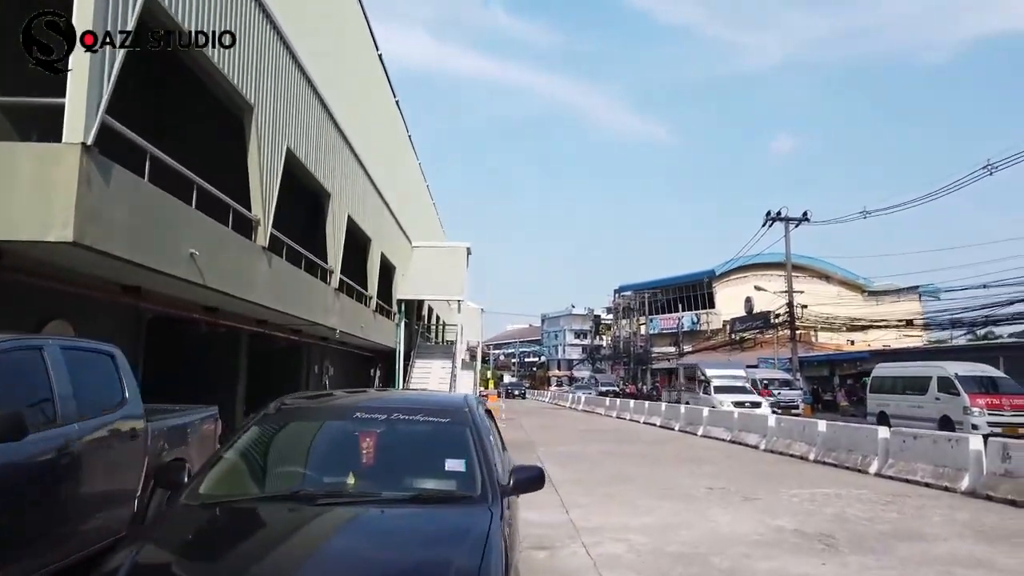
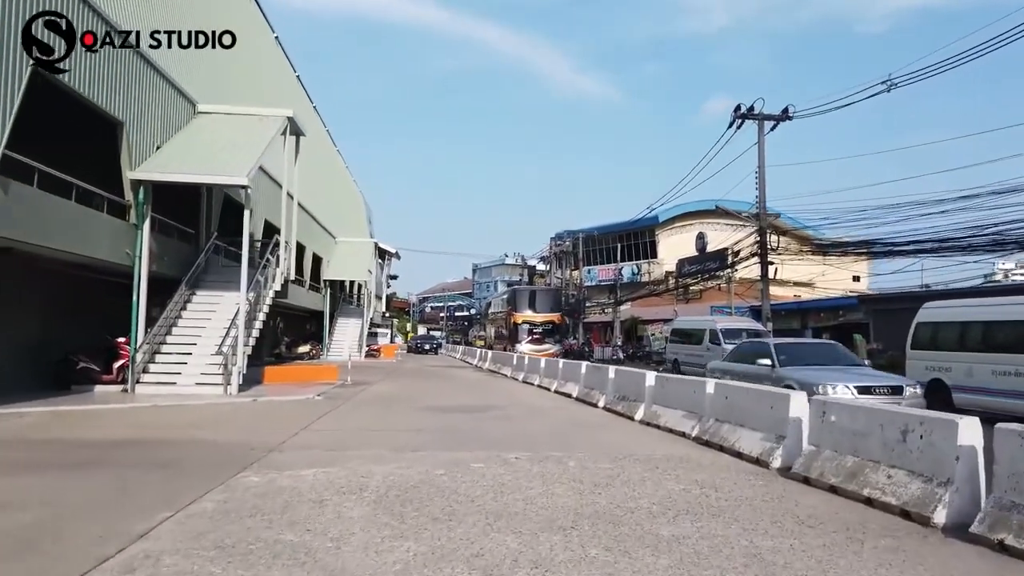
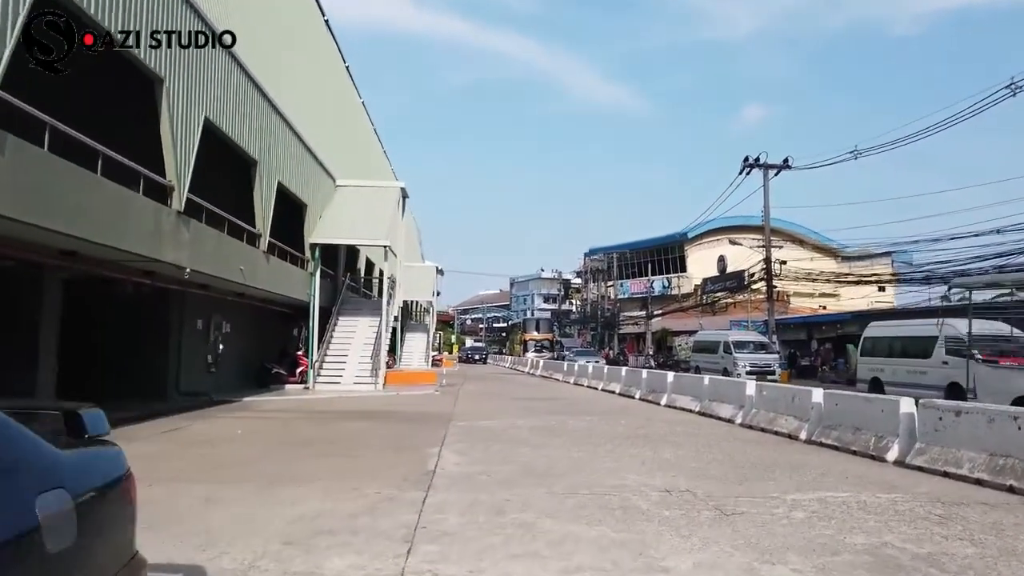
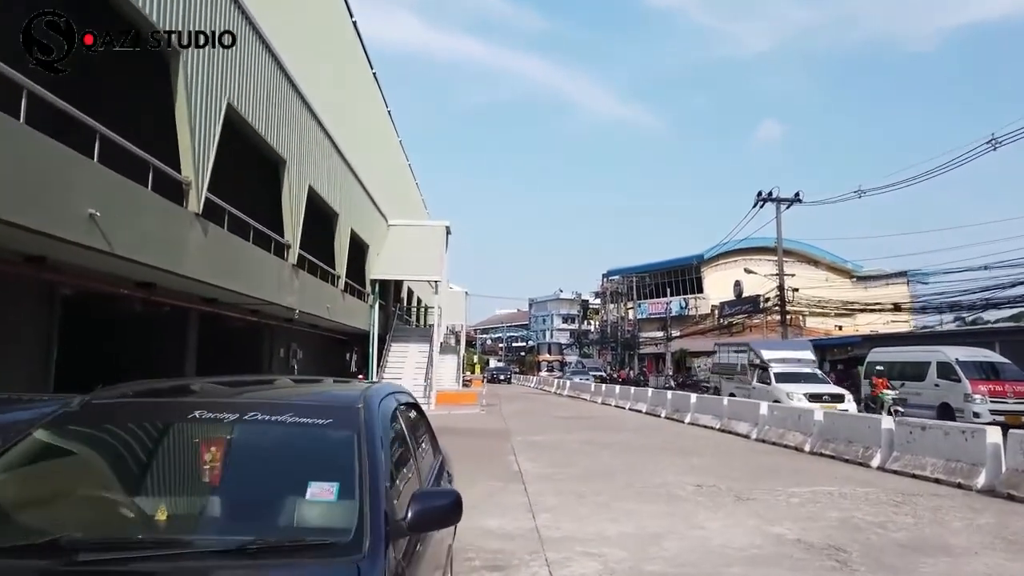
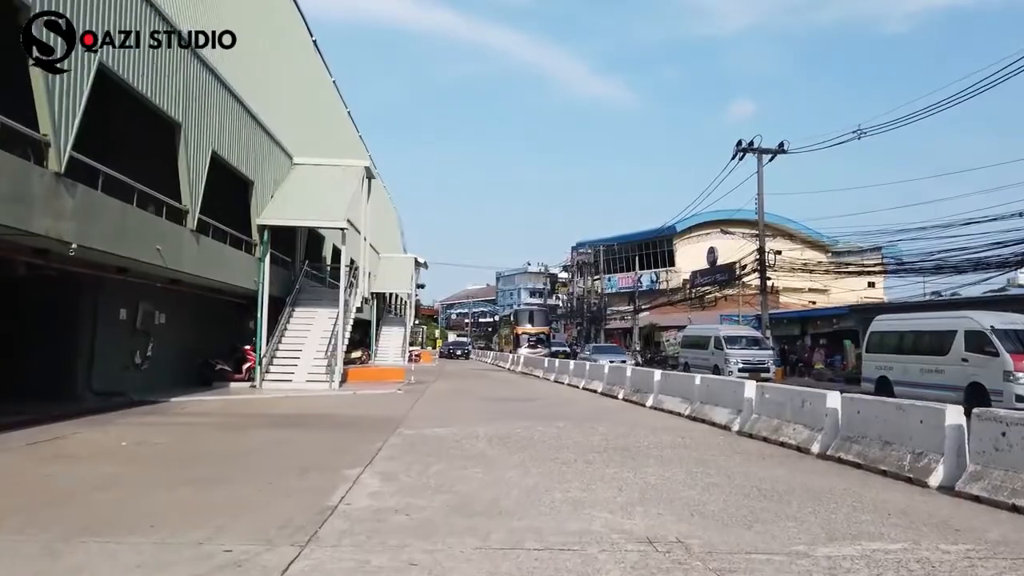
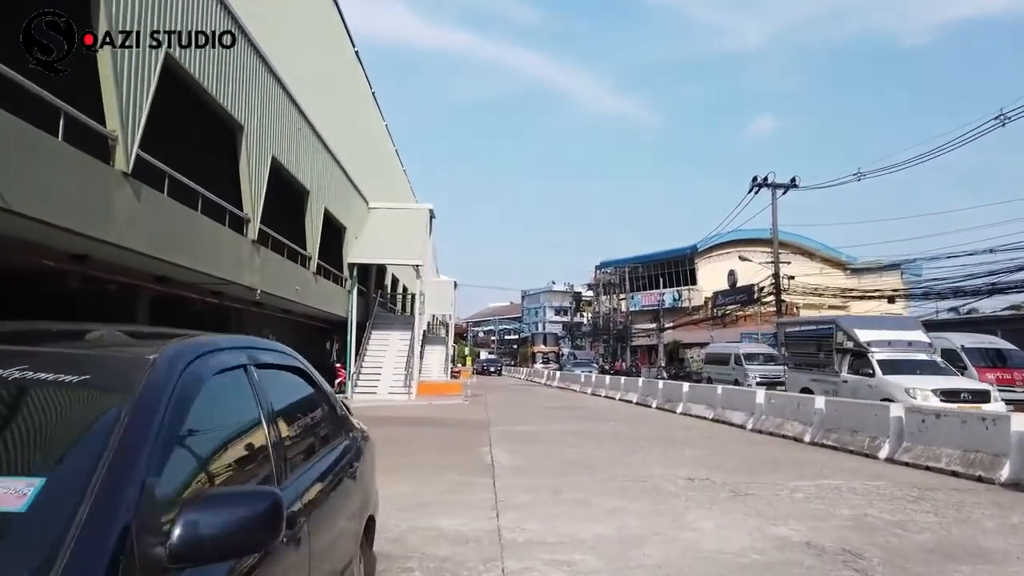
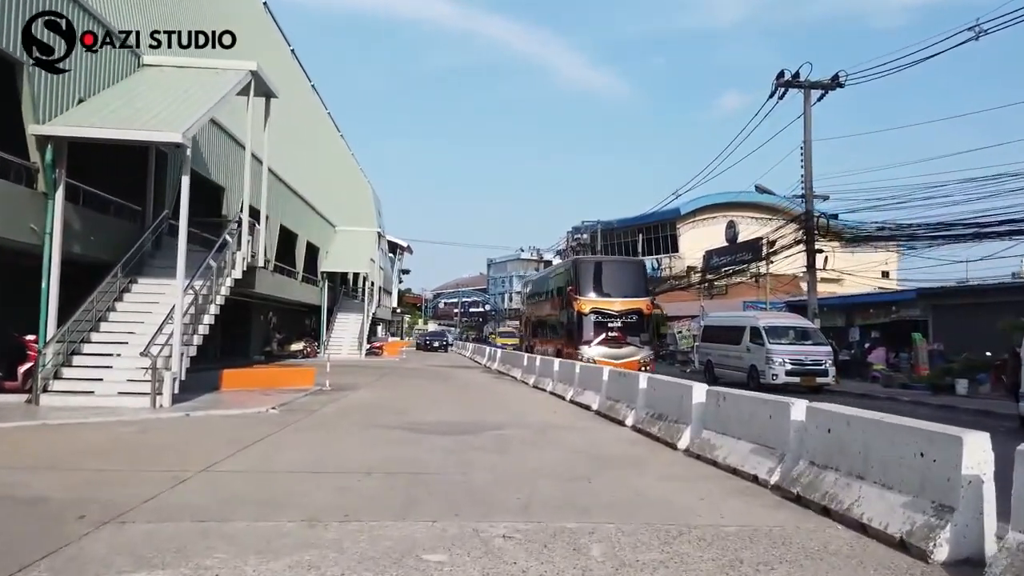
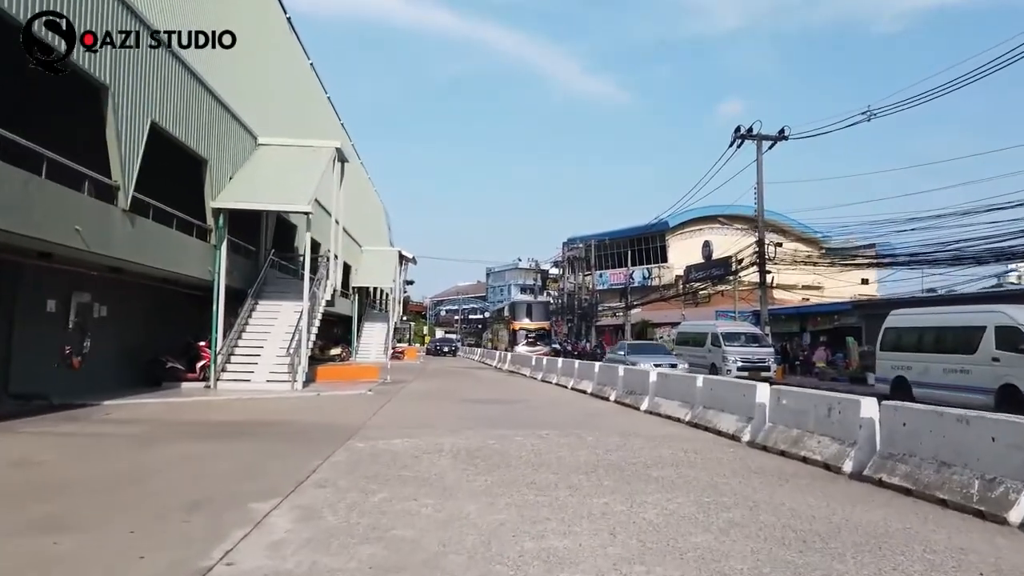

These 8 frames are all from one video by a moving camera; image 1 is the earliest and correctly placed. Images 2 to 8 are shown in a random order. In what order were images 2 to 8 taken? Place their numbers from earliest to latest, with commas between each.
4, 6, 3, 5, 8, 2, 7
